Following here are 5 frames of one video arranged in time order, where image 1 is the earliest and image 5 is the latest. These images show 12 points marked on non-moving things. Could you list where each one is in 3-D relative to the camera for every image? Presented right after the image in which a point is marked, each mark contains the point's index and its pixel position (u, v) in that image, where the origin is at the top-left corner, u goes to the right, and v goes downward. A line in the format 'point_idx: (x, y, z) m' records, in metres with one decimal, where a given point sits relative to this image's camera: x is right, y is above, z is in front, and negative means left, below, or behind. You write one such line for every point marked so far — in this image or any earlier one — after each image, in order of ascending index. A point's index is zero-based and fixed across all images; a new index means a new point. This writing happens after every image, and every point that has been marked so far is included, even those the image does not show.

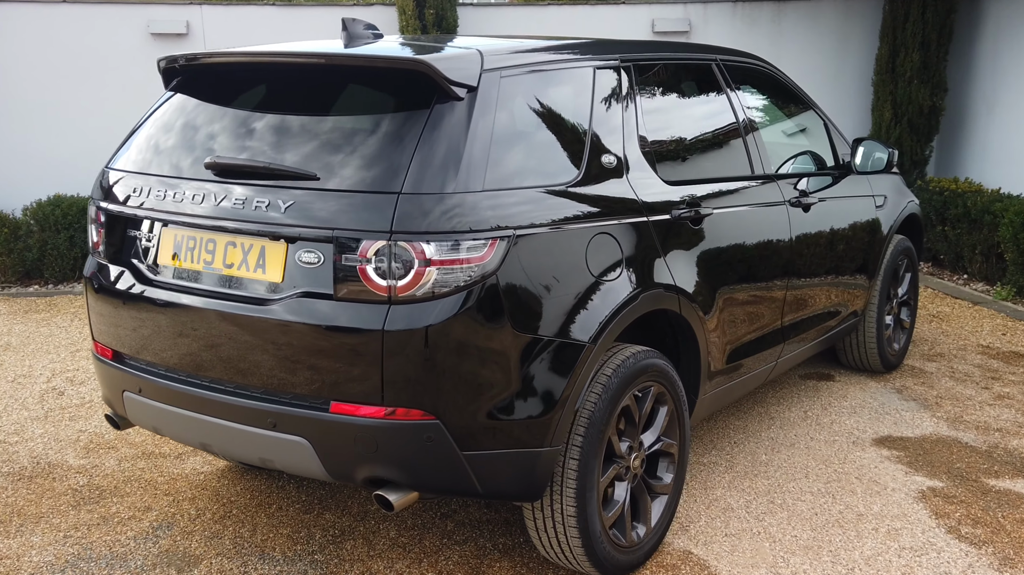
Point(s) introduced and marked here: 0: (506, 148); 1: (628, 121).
0: (0.0, +0.4, +2.6) m
1: (+0.4, +0.6, +3.1) m
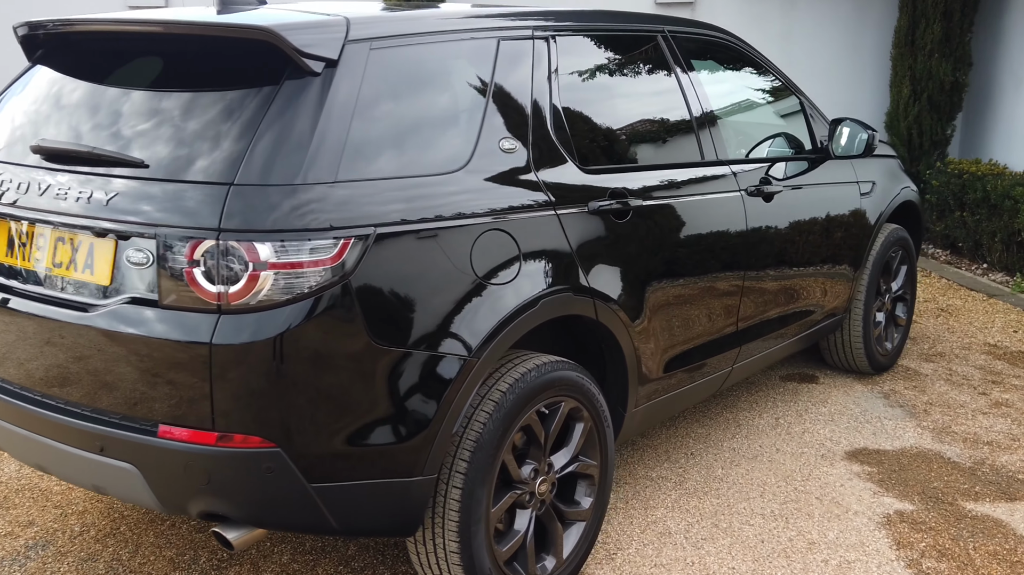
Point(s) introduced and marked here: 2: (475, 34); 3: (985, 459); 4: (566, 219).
0: (-0.4, +0.4, +2.3) m
1: (+0.1, +0.6, +2.7) m
2: (-0.1, +0.7, +2.6) m
3: (+1.9, -0.7, +3.7) m
4: (+0.2, +0.2, +2.6) m
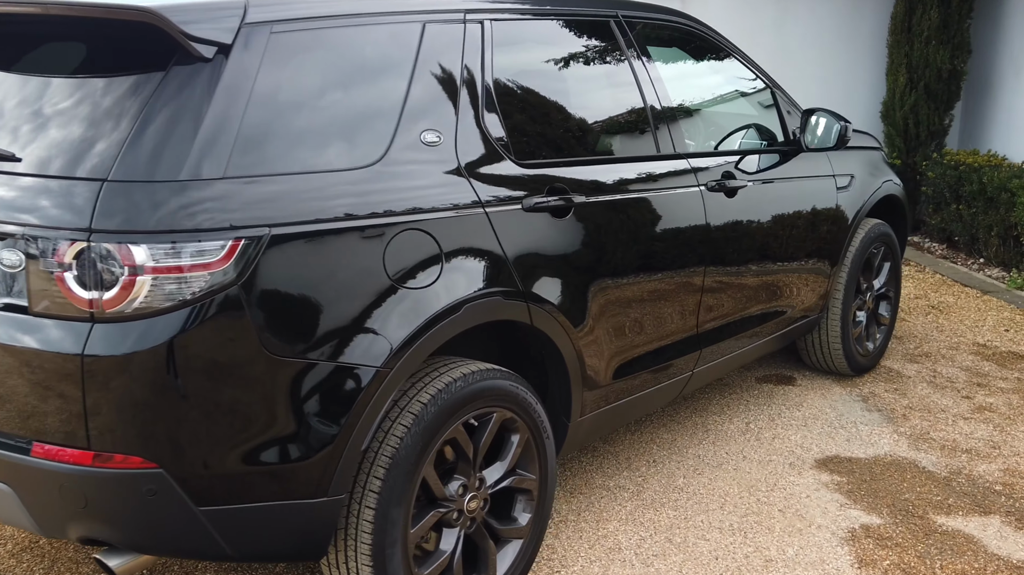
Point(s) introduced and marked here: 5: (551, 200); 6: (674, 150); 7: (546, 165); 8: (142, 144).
0: (-0.5, +0.4, +2.1) m
1: (-0.1, +0.6, +2.6) m
2: (-0.3, +0.7, +2.4) m
3: (+1.7, -0.7, +3.5) m
4: (0.0, +0.2, +2.5) m
5: (+0.1, +0.3, +2.6) m
6: (+0.6, +0.5, +3.3) m
7: (+0.1, +0.4, +2.7) m
8: (-0.8, +0.3, +1.9) m
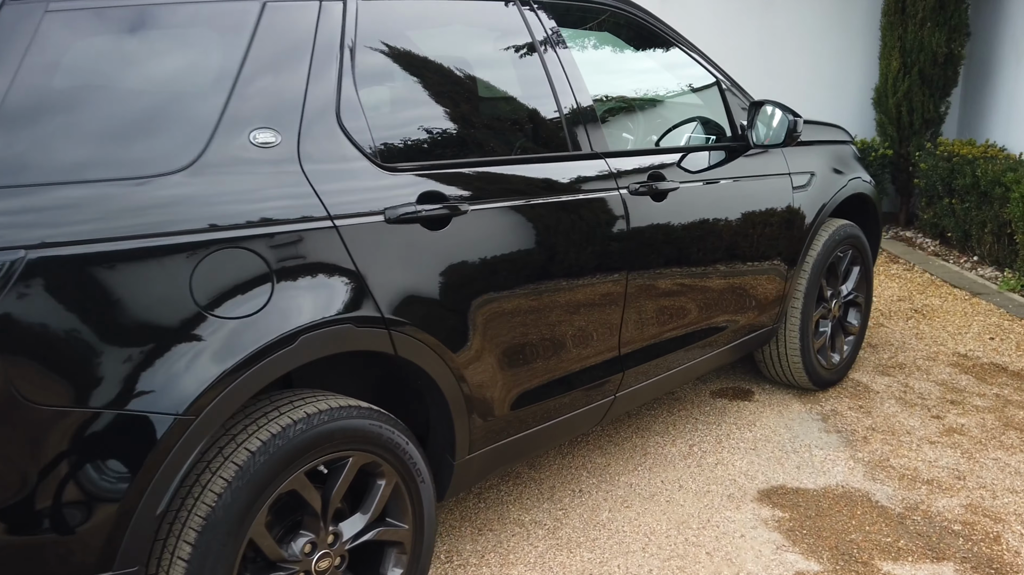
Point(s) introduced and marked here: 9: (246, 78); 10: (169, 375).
0: (-0.9, +0.3, +1.8) m
1: (-0.4, +0.5, +2.2) m
2: (-0.6, +0.7, +2.1) m
3: (+1.4, -0.7, +3.1) m
4: (-0.4, +0.1, +2.1) m
5: (-0.2, +0.2, +2.3) m
6: (+0.3, +0.4, +2.9) m
7: (-0.2, +0.3, +2.4) m
8: (-1.1, +0.2, +1.6) m
9: (-0.6, +0.5, +2.1) m
10: (-0.7, -0.2, +1.8) m
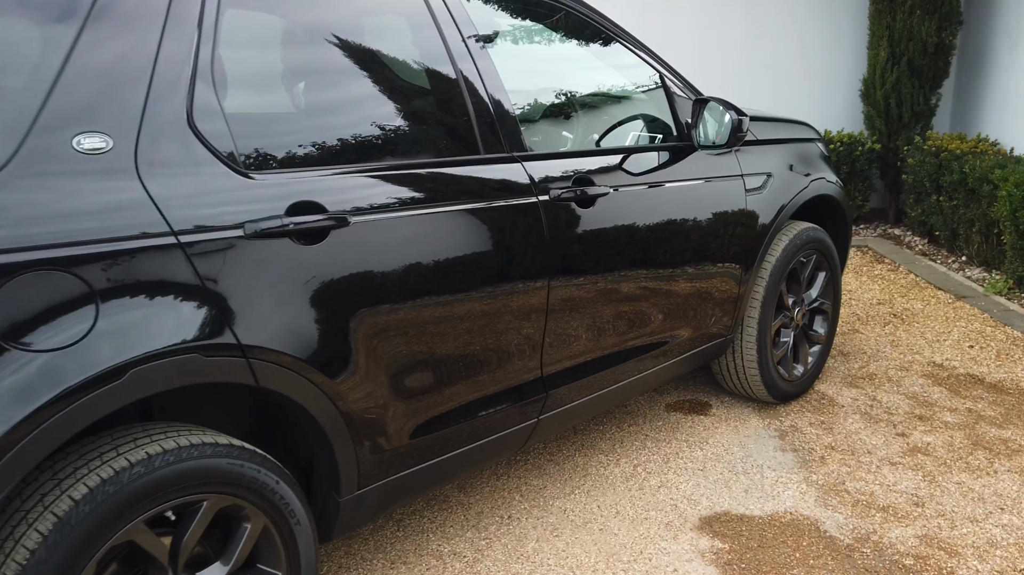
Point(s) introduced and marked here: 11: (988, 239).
0: (-1.1, +0.3, +1.6) m
1: (-0.7, +0.4, +2.0) m
2: (-0.9, +0.6, +1.9) m
3: (+1.1, -0.8, +2.9) m
4: (-0.6, +0.1, +1.9) m
5: (-0.5, +0.1, +2.1) m
6: (0.0, +0.4, +2.7) m
7: (-0.5, +0.3, +2.1) m
8: (-1.4, +0.2, +1.4) m
9: (-0.8, +0.4, +1.9) m
10: (-0.9, -0.3, +1.6) m
11: (+3.2, +0.3, +6.1) m
